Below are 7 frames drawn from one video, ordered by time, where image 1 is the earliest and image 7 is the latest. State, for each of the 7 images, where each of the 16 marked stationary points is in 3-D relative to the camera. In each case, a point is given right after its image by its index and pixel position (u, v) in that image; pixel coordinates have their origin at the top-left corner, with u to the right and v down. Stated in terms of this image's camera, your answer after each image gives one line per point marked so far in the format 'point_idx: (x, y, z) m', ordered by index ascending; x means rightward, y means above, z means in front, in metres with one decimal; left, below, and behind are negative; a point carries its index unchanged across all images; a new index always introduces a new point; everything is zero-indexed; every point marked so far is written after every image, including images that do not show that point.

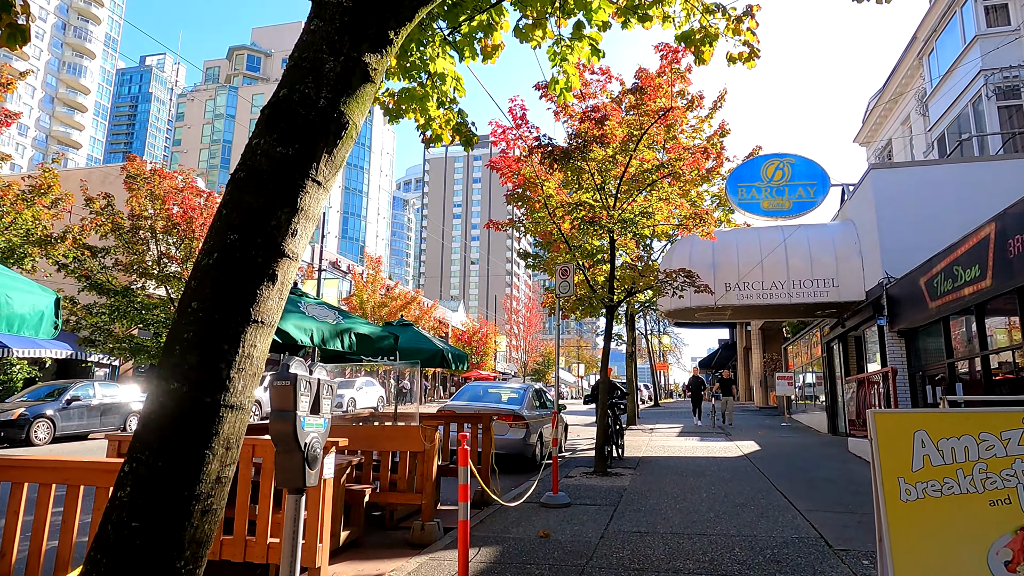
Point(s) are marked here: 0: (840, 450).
0: (+5.6, -2.8, +11.2) m
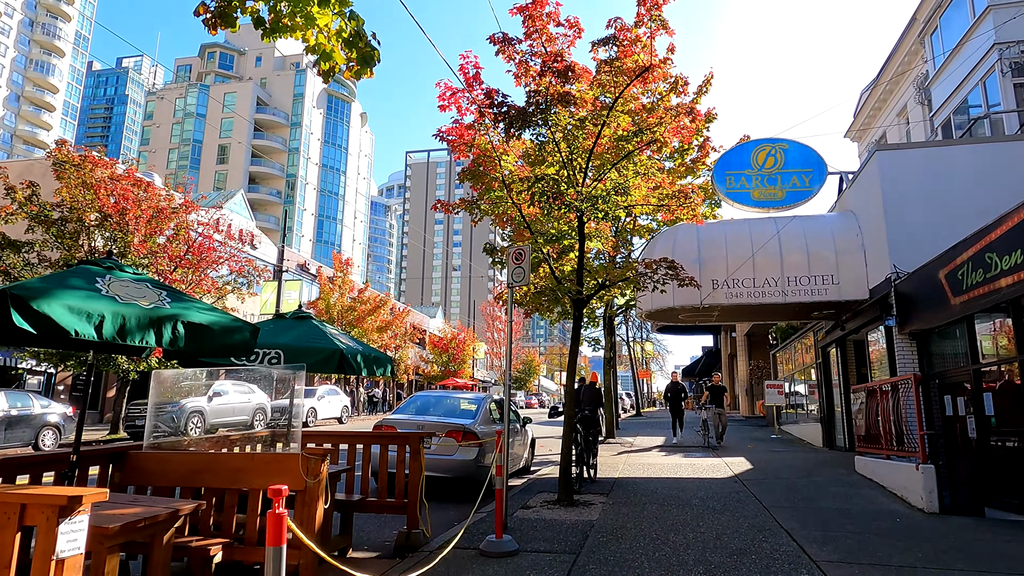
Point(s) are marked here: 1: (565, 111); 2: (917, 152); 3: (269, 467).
0: (+4.9, -2.7, +9.8) m
1: (+0.6, +2.1, +8.0) m
2: (+6.6, +2.2, +10.7) m
3: (-1.6, -1.1, +4.3) m
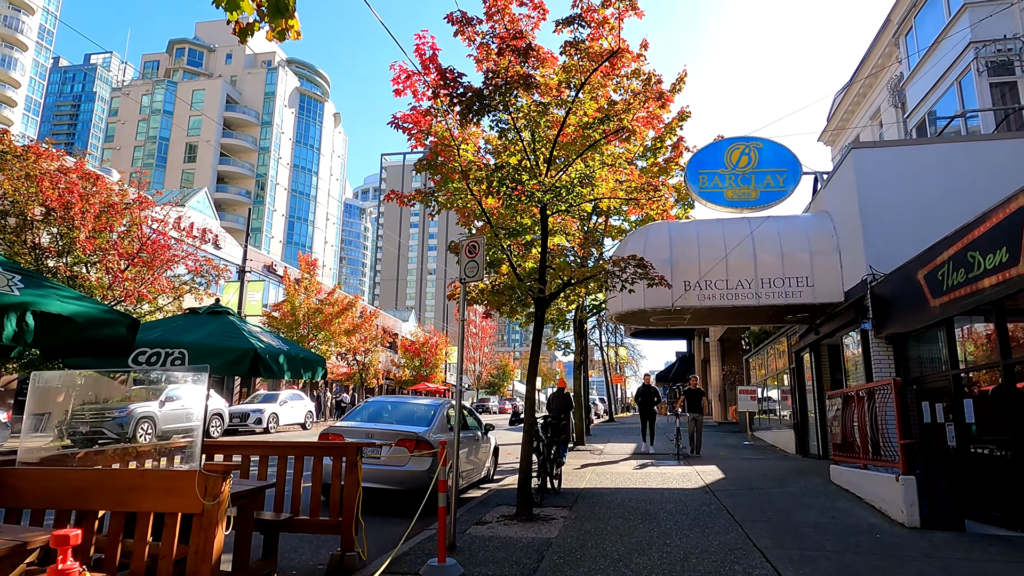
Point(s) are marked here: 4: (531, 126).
0: (+4.3, -2.7, +9.3) m
1: (+0.1, +2.2, +7.5) m
2: (+6.0, +2.2, +10.4) m
3: (-1.9, -1.1, +3.6) m
4: (+0.2, +1.9, +7.5) m
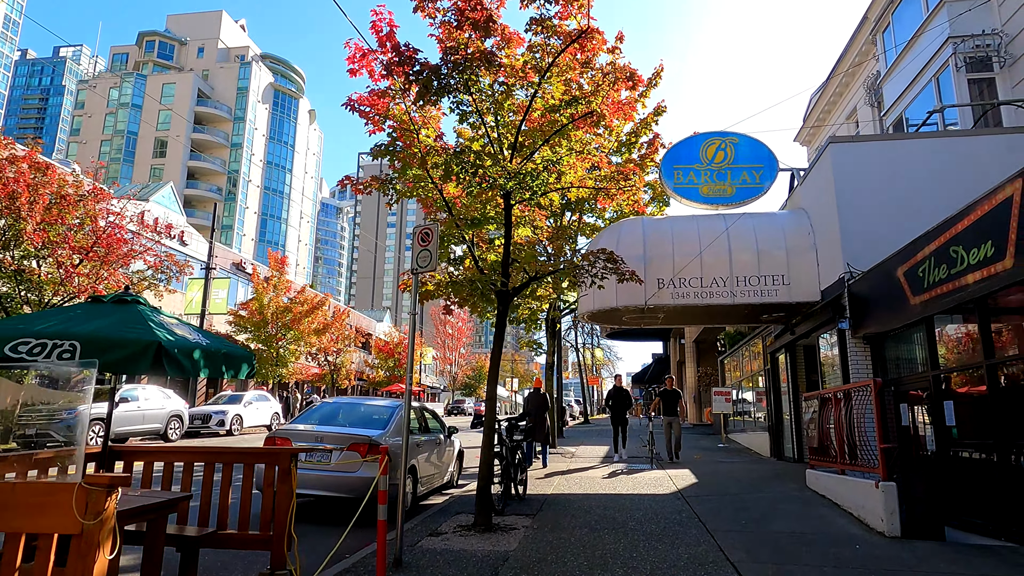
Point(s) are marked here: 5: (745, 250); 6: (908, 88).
0: (+3.8, -2.7, +9.0) m
1: (-0.3, +2.2, +7.0) m
2: (+5.5, +2.2, +10.1) m
3: (-2.2, -1.0, +3.1) m
4: (-0.2, +1.9, +7.1) m
5: (+3.9, +0.6, +11.2) m
6: (+7.9, +4.0, +13.3) m
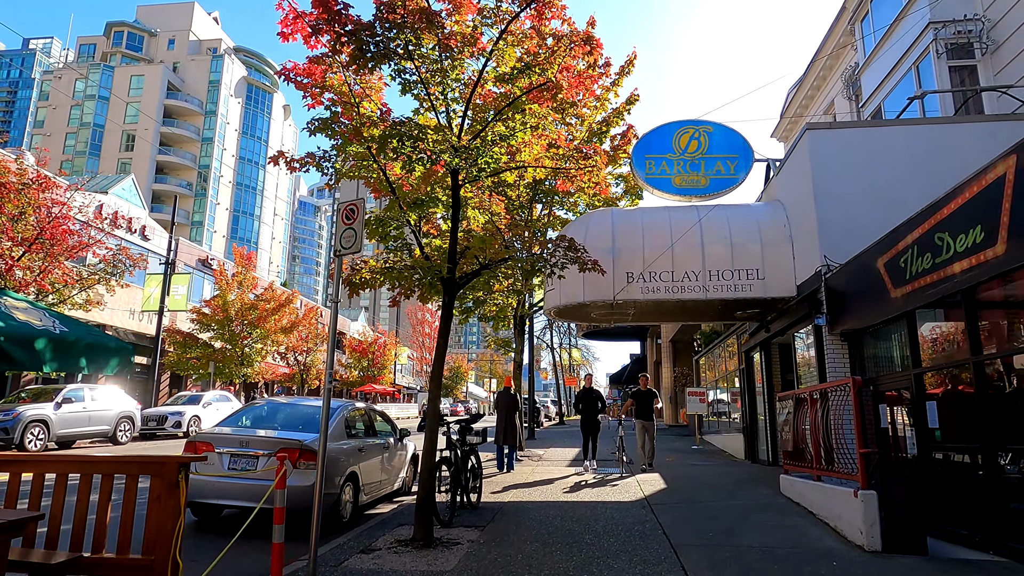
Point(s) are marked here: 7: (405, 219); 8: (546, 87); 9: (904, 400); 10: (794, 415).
0: (+3.3, -2.6, +8.4) m
1: (-0.7, +2.3, +6.4) m
2: (+4.9, +2.3, +9.6) m
3: (-2.6, -0.9, +2.3) m
4: (-0.7, +2.0, +6.4) m
5: (+3.3, +0.7, +10.7) m
6: (+7.3, +4.1, +12.8) m
7: (-1.1, +0.7, +6.7) m
8: (+0.3, +2.0, +6.6) m
9: (+4.5, -1.3, +7.7) m
10: (+3.3, -1.5, +7.9) m
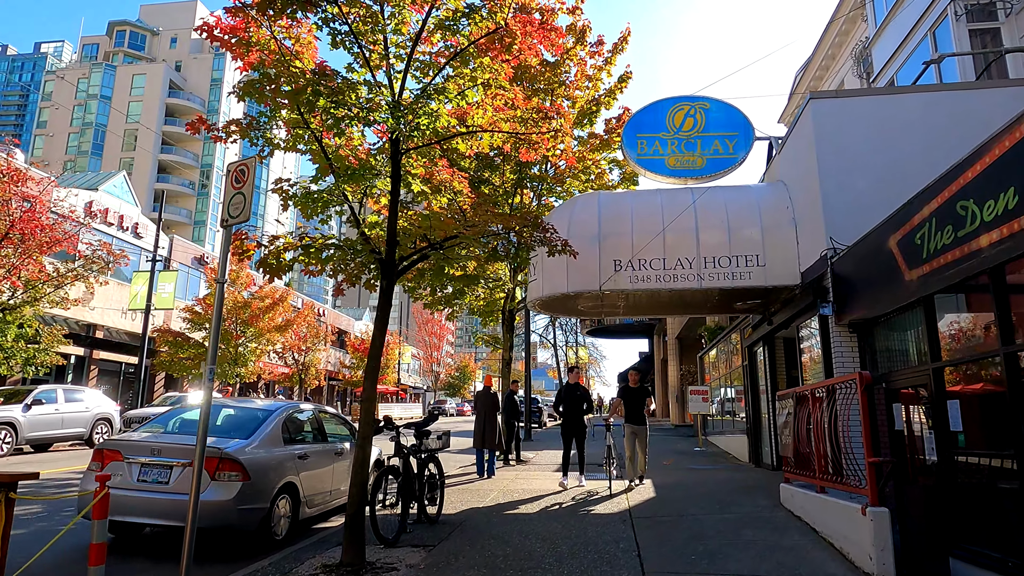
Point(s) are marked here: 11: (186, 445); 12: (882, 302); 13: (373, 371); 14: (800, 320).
0: (+2.9, -2.4, +7.5) m
1: (-1.2, +2.5, +5.5) m
2: (+4.5, +2.4, +8.6) m
3: (-3.1, -0.7, +1.5) m
4: (-1.1, +2.2, +5.5) m
5: (+3.0, +0.9, +9.7) m
6: (+6.9, +4.3, +11.8) m
7: (-1.5, +0.8, +5.9) m
8: (-0.1, +2.1, +5.7) m
9: (+4.1, -1.1, +6.7) m
10: (+2.9, -1.3, +6.9) m
11: (-2.8, -1.4, +5.7) m
12: (+3.8, -0.1, +6.8) m
13: (-1.1, -0.7, +5.3) m
14: (+4.3, -0.5, +9.9) m
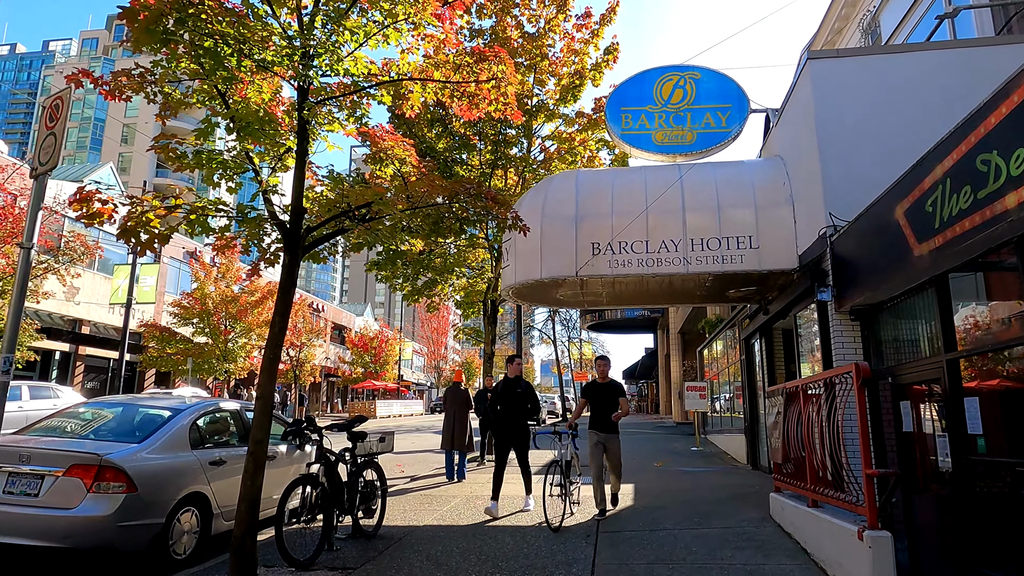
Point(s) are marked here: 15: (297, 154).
0: (+2.4, -2.2, +6.6) m
1: (-1.7, +2.6, +4.6) m
2: (+4.1, +2.6, +7.7) m
3: (-3.7, -0.6, +0.7) m
4: (-1.6, +2.3, +4.6) m
5: (+2.5, +1.1, +8.8) m
6: (+6.5, +4.5, +10.8) m
7: (-2.0, +1.0, +5.0) m
8: (-0.6, +2.3, +4.8) m
9: (+3.7, -0.9, +5.8) m
10: (+2.5, -1.2, +6.0) m
11: (-3.3, -1.2, +4.9) m
12: (+3.4, +0.1, +5.9) m
13: (-1.6, -0.5, +4.5) m
14: (+3.9, -0.3, +9.0) m
15: (-1.5, +1.0, +4.9) m
